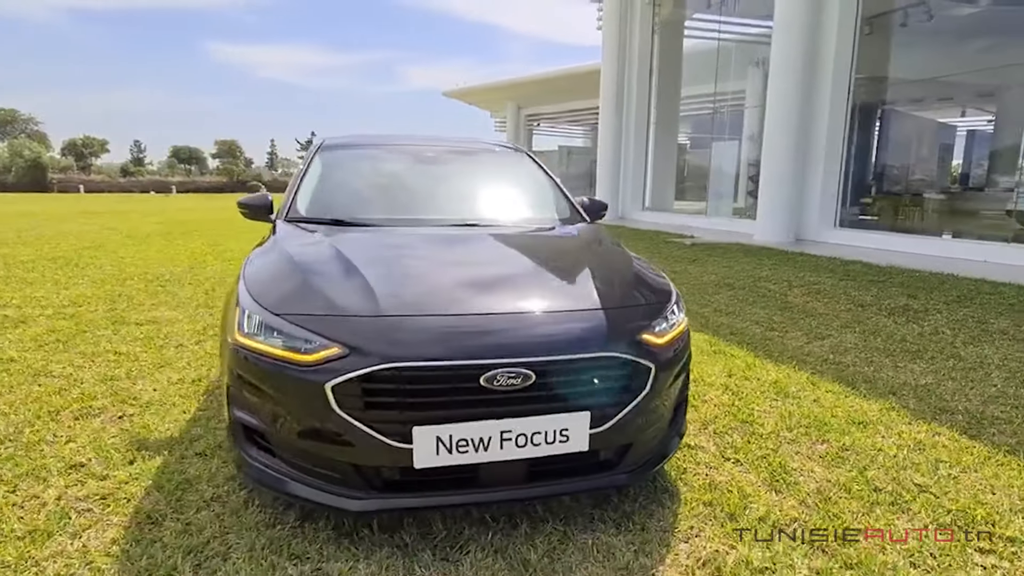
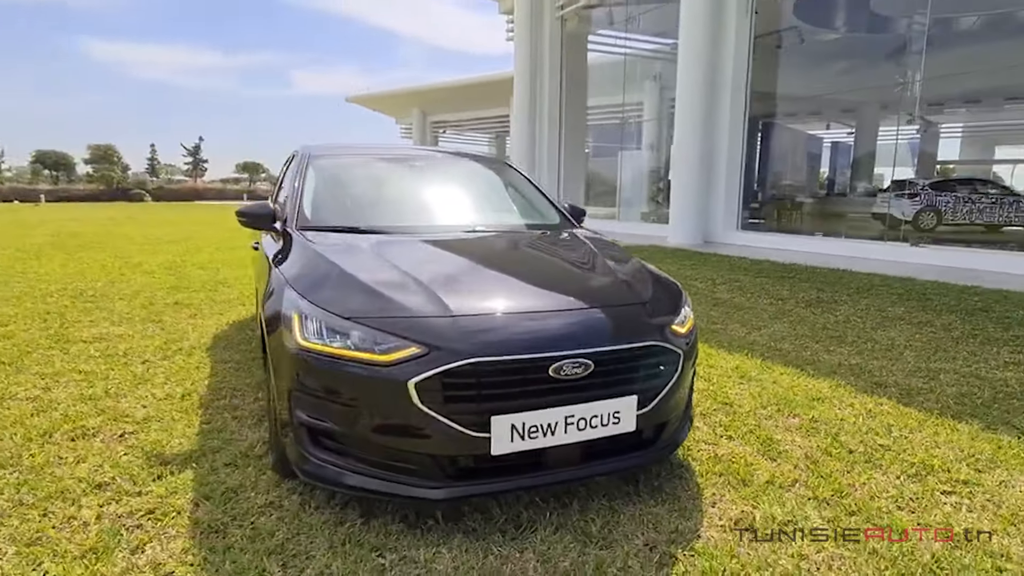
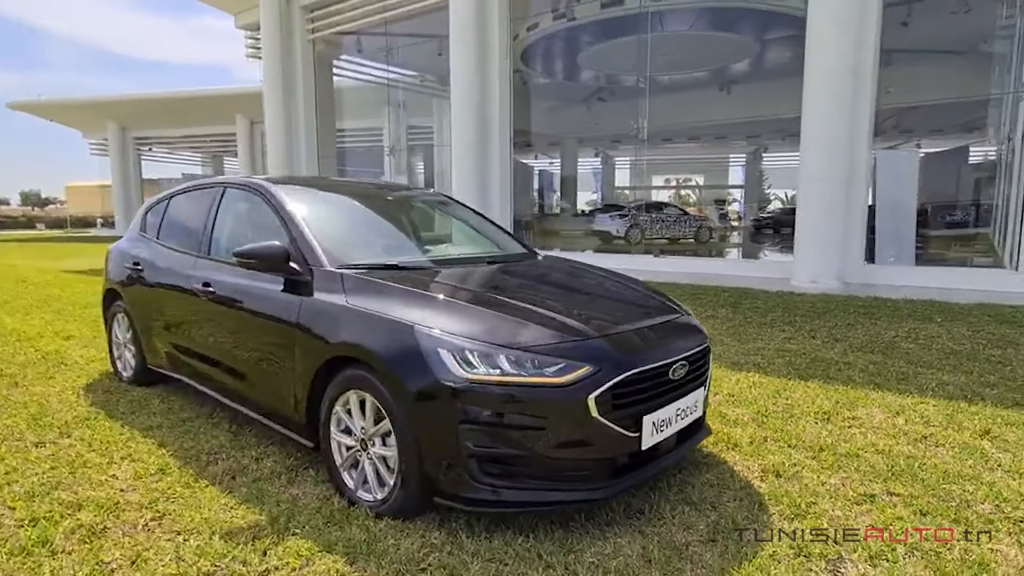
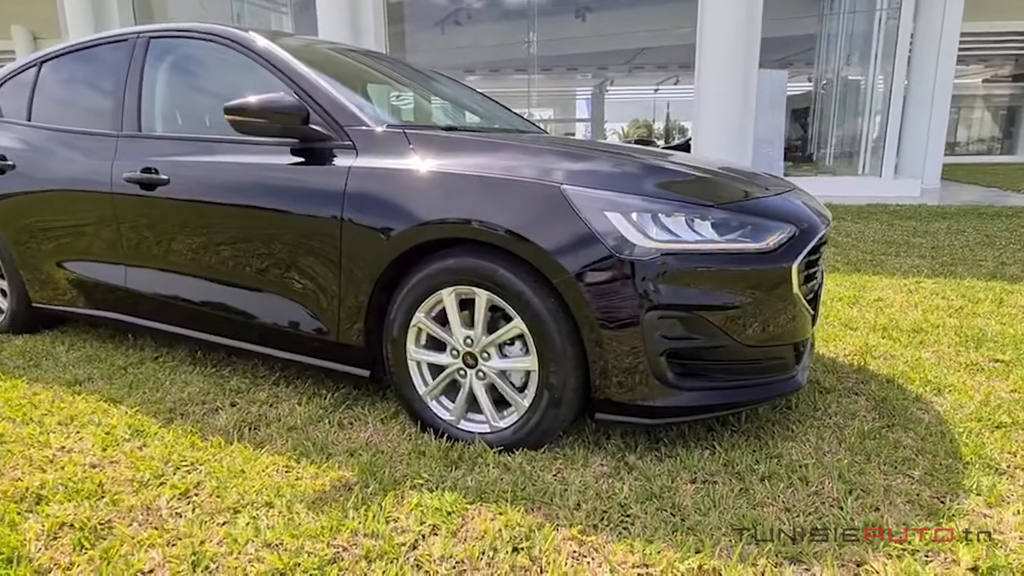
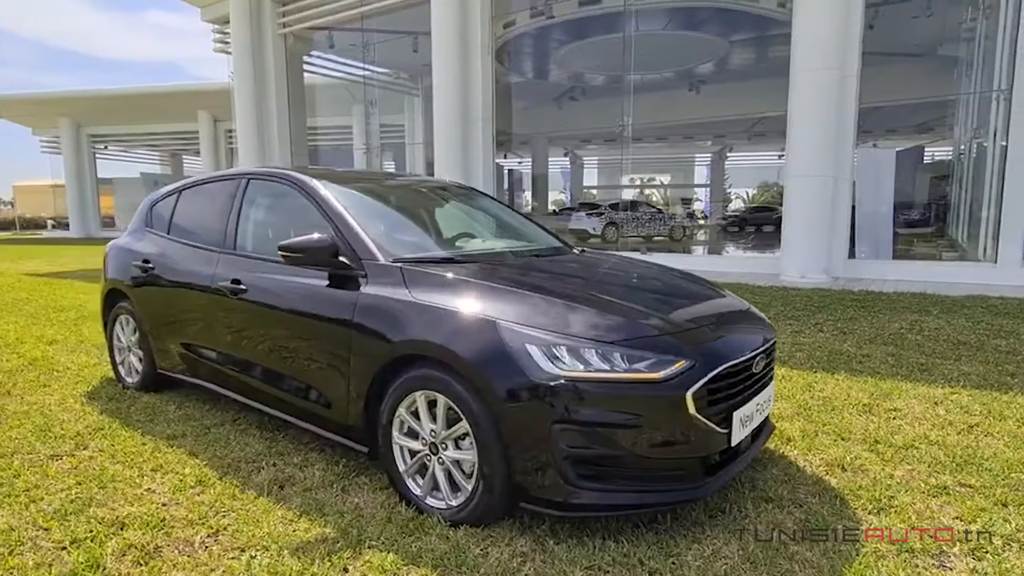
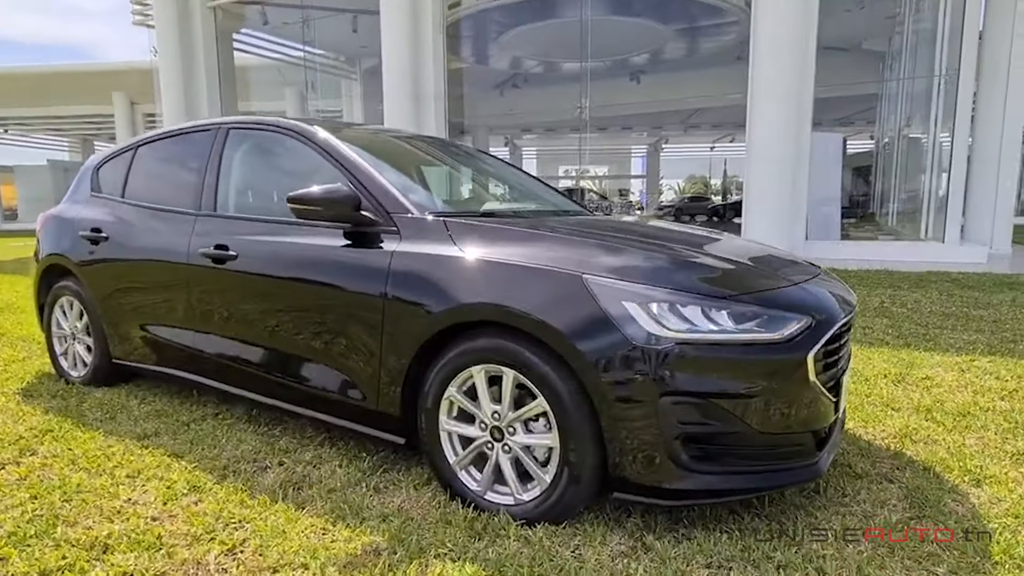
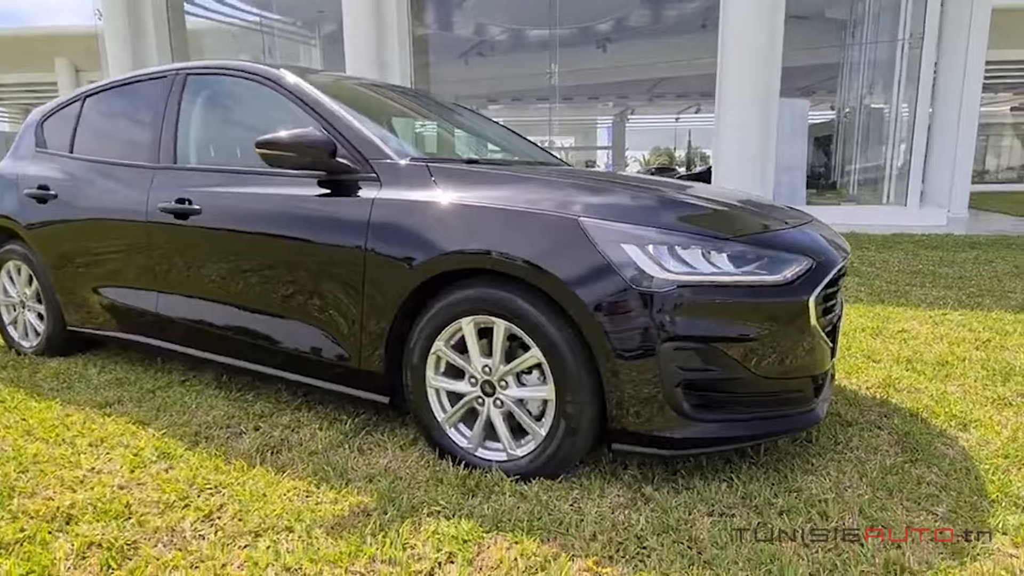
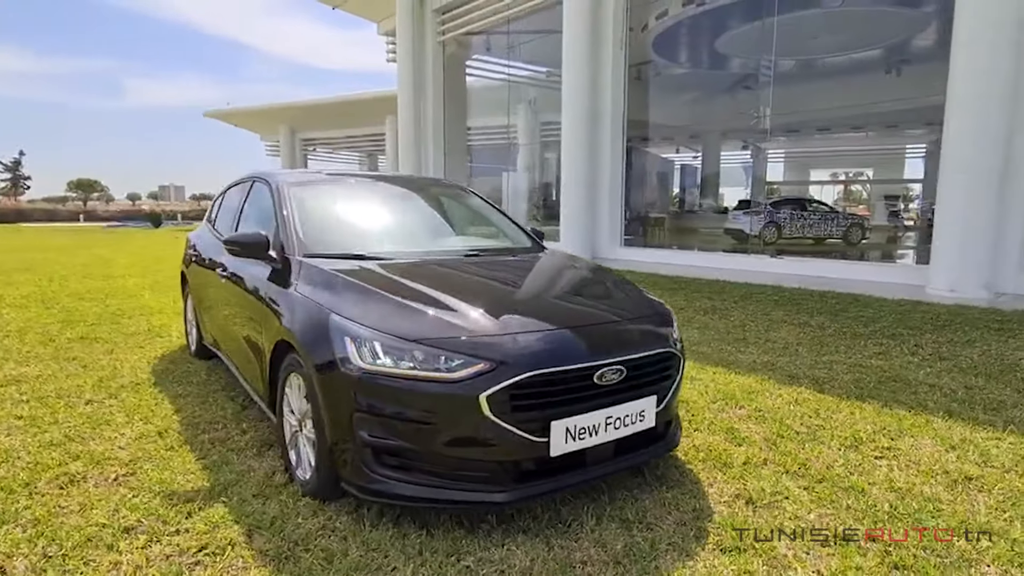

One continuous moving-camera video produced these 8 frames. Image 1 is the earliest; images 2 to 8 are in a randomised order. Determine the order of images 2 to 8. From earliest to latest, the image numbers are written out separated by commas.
2, 8, 3, 5, 6, 7, 4
